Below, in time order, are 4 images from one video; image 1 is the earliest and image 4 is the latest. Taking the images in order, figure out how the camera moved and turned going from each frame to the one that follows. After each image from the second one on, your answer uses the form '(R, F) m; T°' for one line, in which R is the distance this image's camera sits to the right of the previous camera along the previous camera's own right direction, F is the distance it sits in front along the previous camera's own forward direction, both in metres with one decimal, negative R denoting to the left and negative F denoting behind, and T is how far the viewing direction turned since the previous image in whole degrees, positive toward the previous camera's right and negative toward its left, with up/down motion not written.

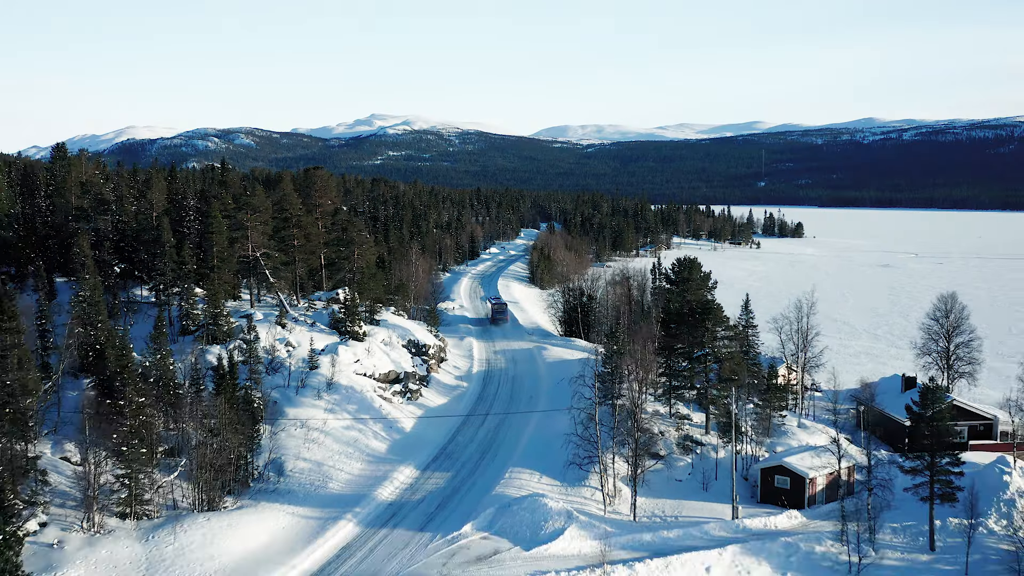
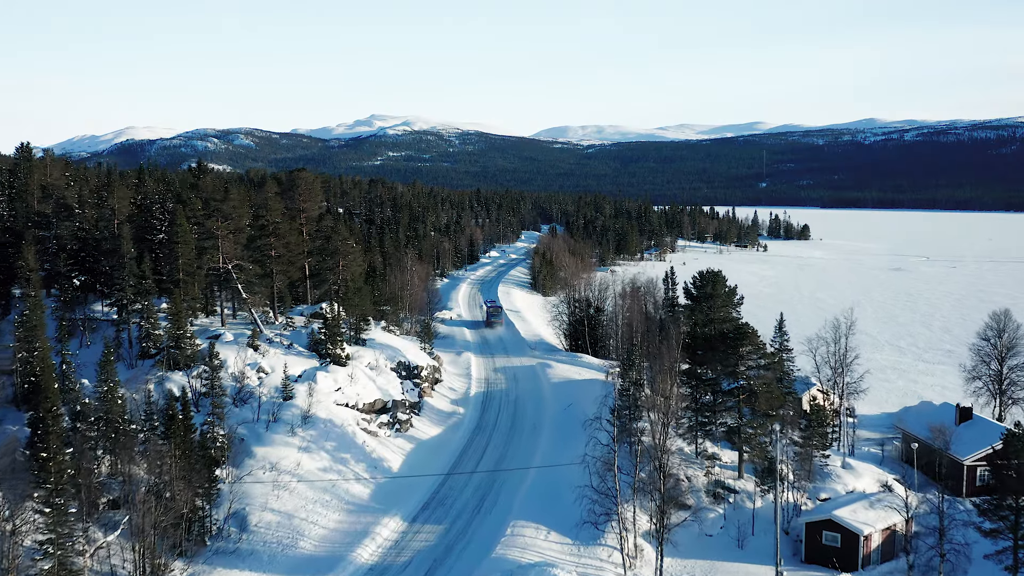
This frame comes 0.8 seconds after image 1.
(-0.1, +5.4) m; 0°
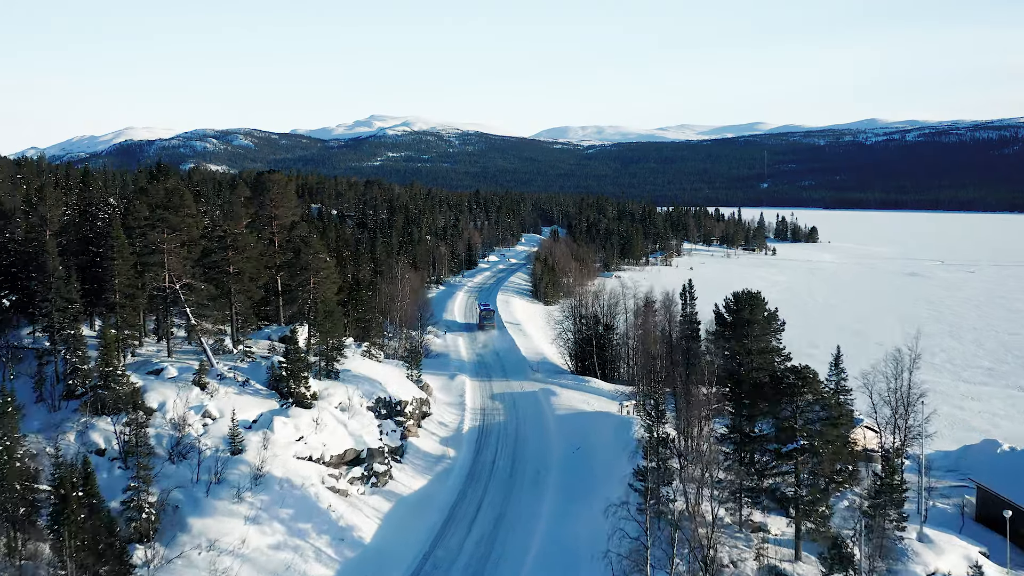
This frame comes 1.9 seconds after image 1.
(0.0, +7.1) m; 0°
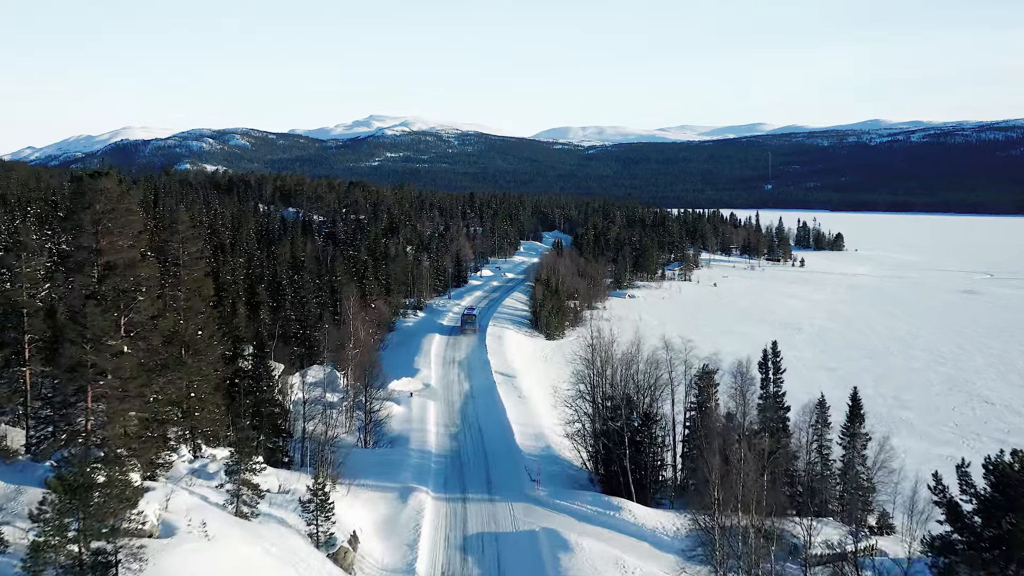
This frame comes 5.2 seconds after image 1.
(+0.5, +21.3) m; 0°
